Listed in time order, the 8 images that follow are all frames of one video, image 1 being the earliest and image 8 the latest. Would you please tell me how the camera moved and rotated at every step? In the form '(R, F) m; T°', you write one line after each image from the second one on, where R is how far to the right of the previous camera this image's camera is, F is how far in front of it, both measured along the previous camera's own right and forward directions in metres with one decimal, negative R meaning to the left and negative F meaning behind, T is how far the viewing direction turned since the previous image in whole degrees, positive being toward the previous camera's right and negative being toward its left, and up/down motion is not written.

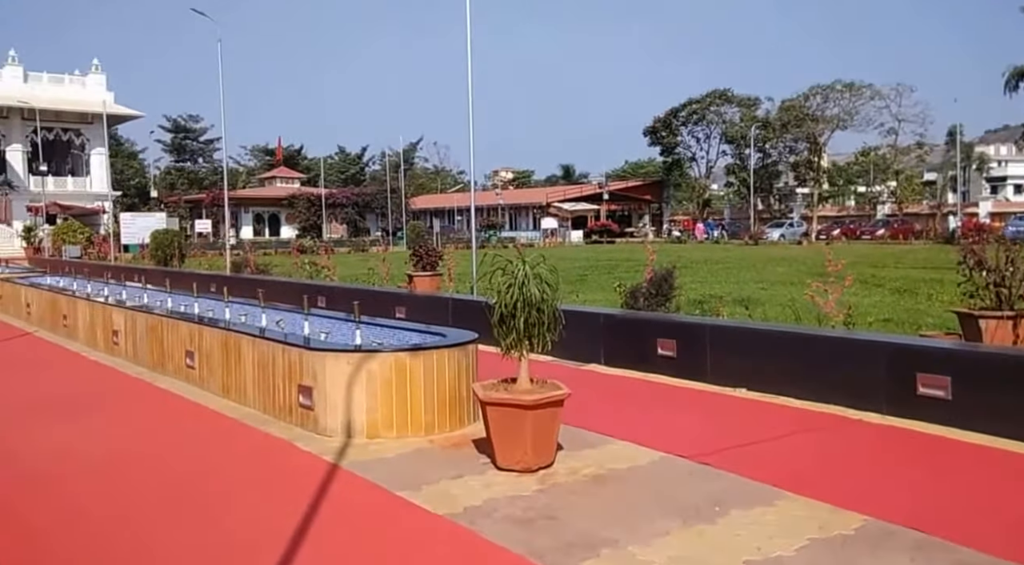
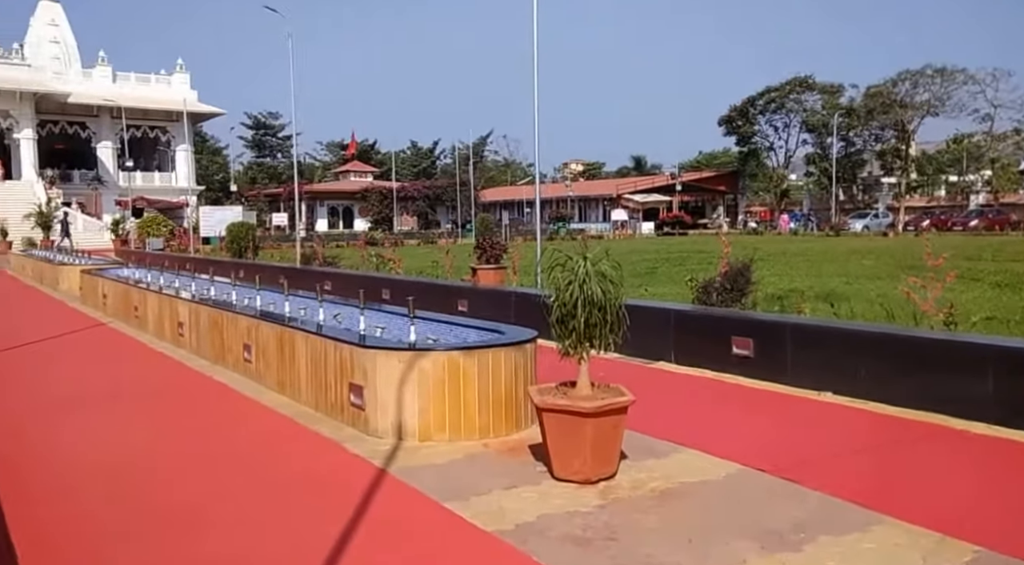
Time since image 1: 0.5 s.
(+0.1, +0.3) m; -5°
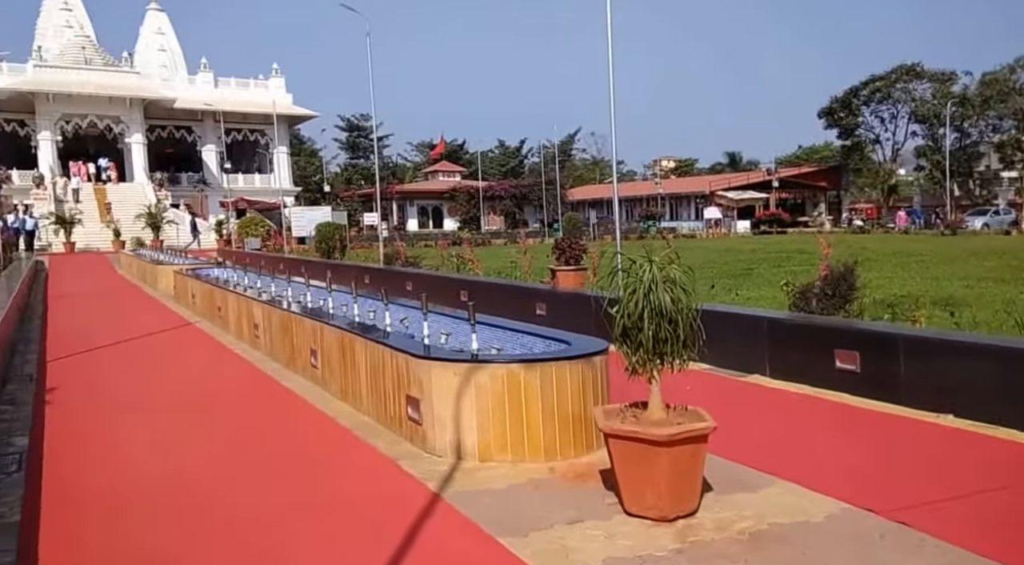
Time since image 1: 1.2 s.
(+0.1, +0.4) m; -7°
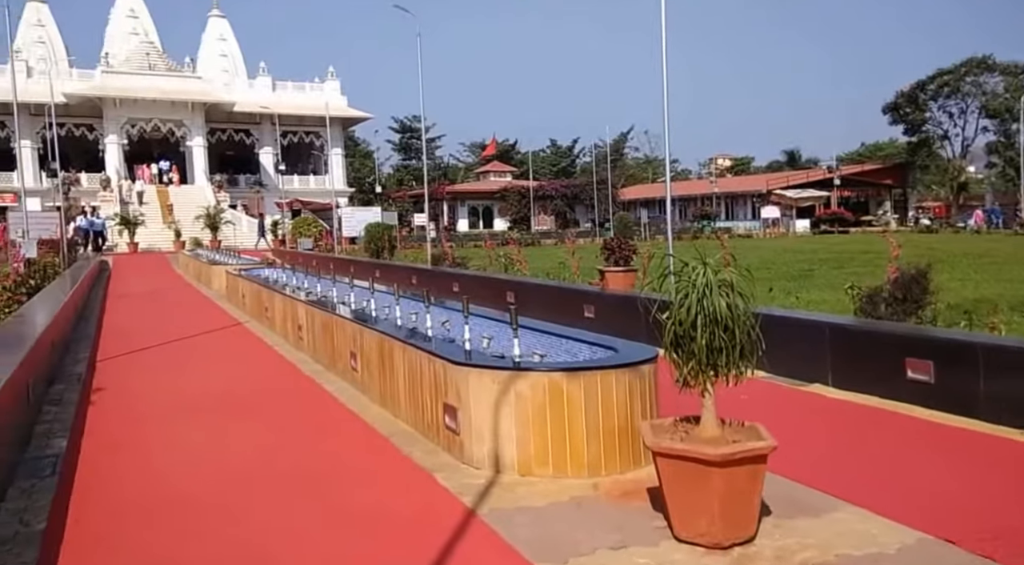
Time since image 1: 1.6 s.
(+0.1, +0.3) m; -4°
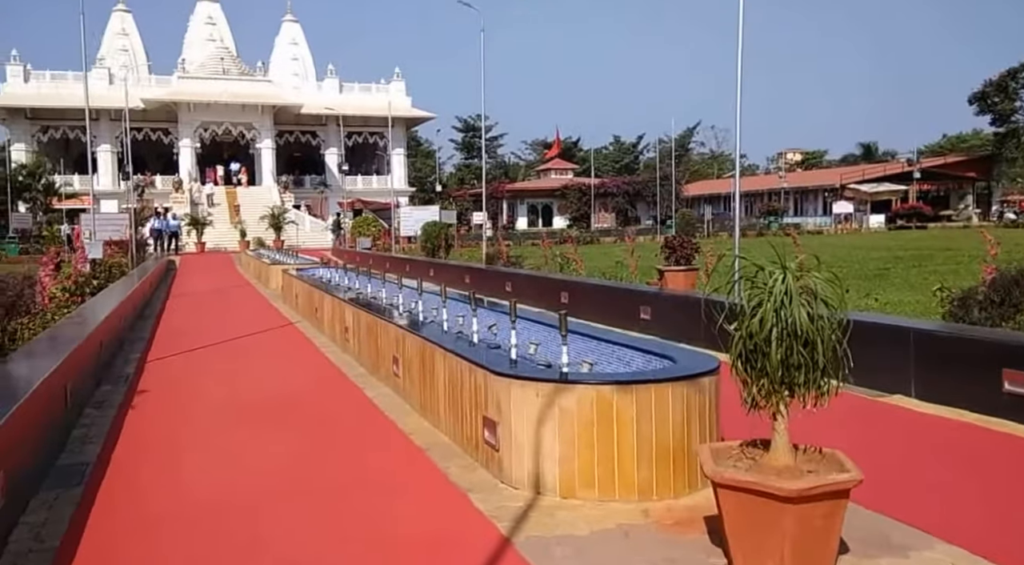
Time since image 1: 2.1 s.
(+0.1, +0.4) m; -5°
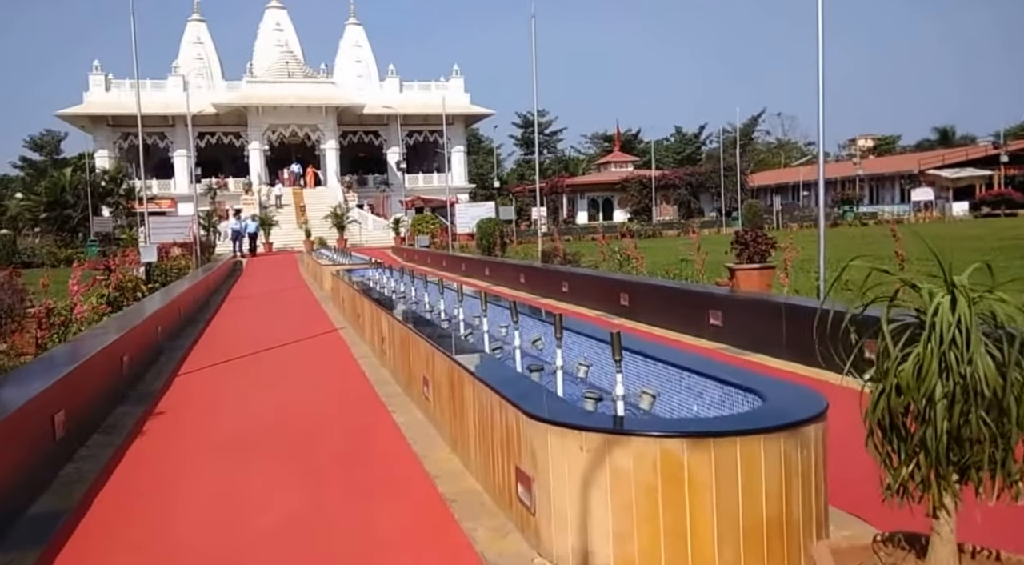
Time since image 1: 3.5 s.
(+0.1, +0.8) m; -5°
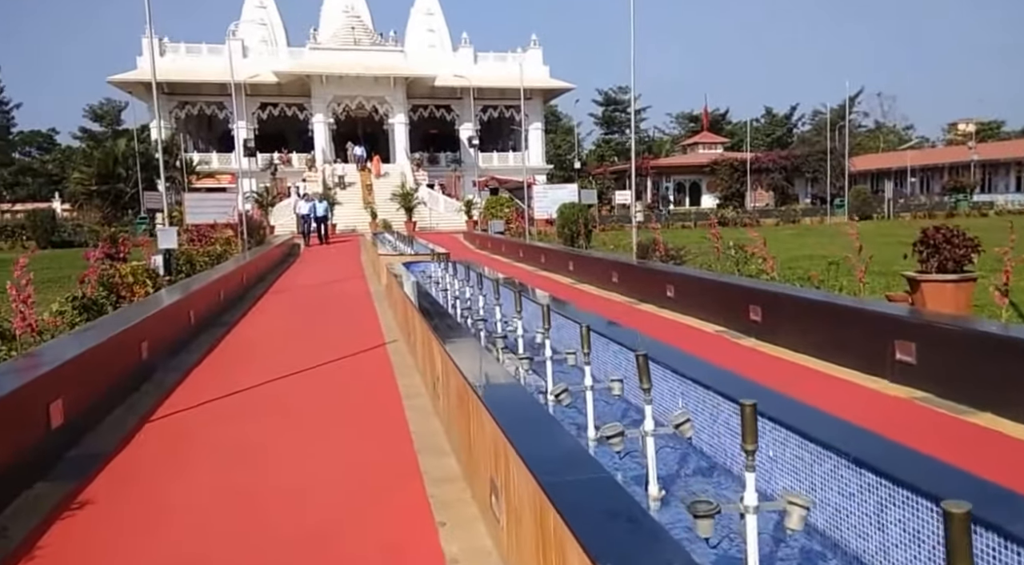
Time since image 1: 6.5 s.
(-0.3, +2.2) m; -5°
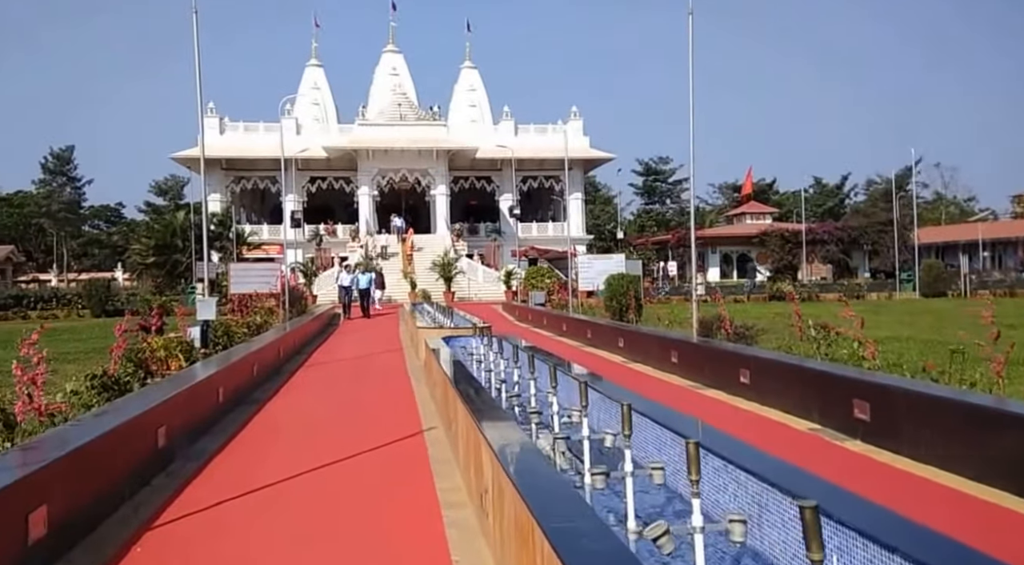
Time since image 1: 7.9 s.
(-0.2, +1.1) m; -3°
